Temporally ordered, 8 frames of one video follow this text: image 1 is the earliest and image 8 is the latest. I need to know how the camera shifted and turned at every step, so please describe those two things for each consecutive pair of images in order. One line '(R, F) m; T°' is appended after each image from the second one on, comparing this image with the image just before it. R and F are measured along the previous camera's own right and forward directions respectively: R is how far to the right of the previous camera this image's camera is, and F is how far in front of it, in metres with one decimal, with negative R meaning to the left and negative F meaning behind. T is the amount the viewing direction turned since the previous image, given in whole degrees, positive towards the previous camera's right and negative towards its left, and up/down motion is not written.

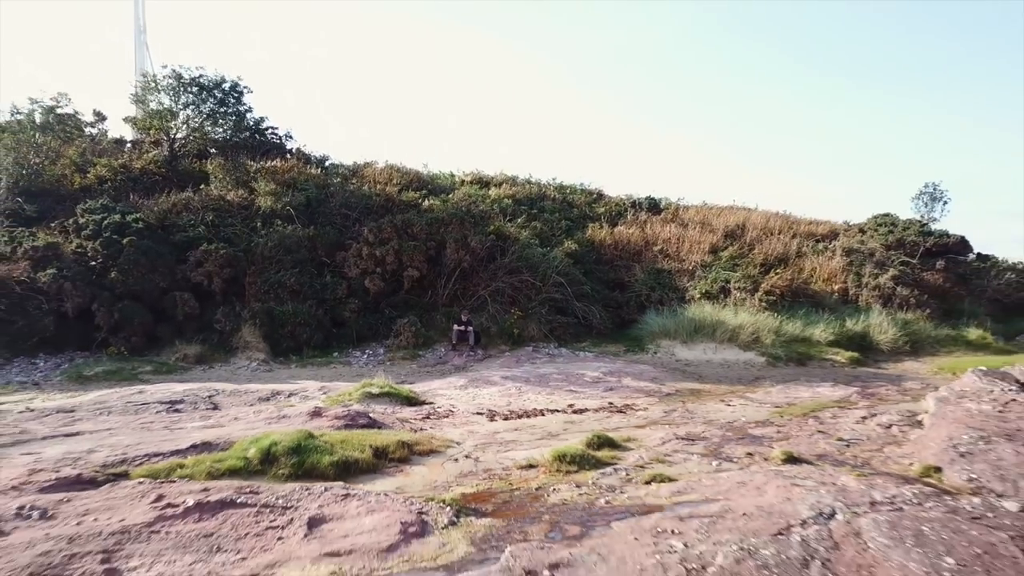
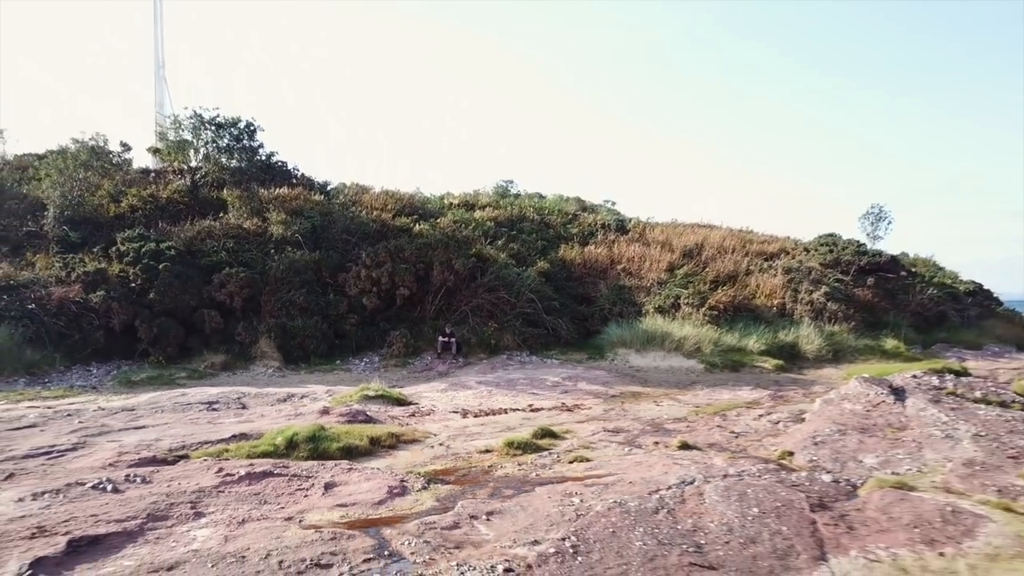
(+0.2, -1.4) m; 0°
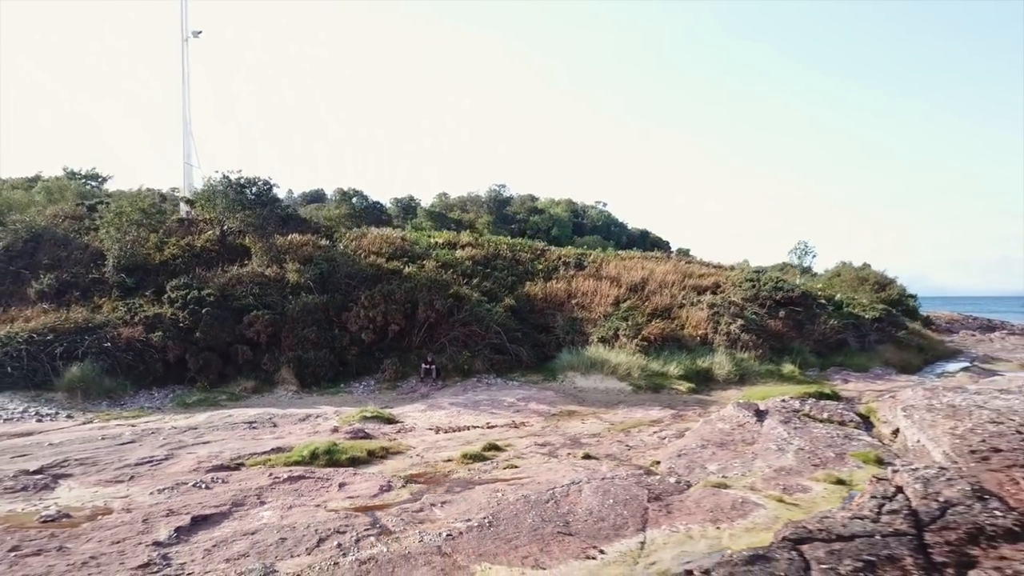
(+0.4, -2.4) m; 0°
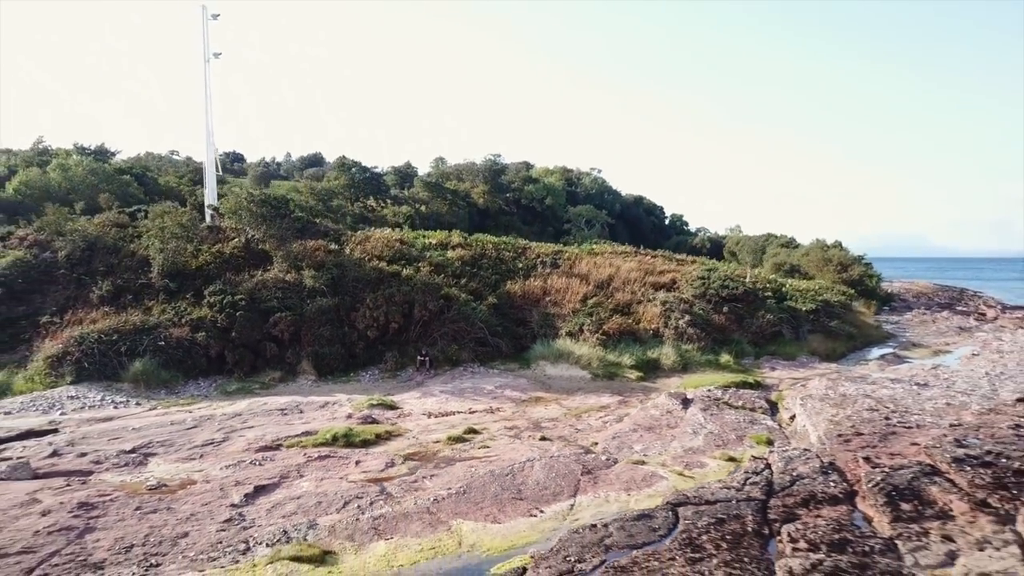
(+0.3, -2.3) m; 0°
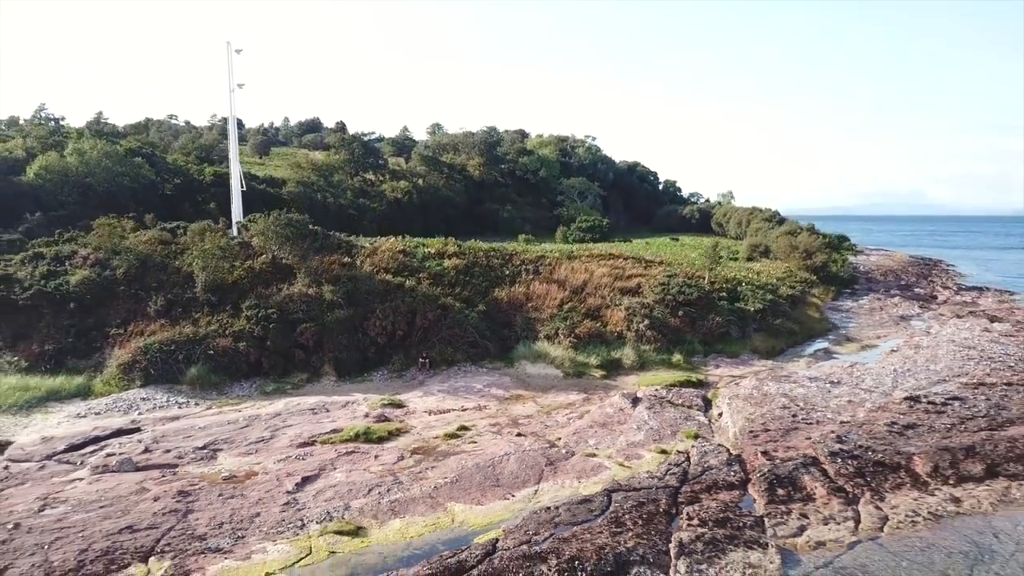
(+0.2, -2.8) m; 0°
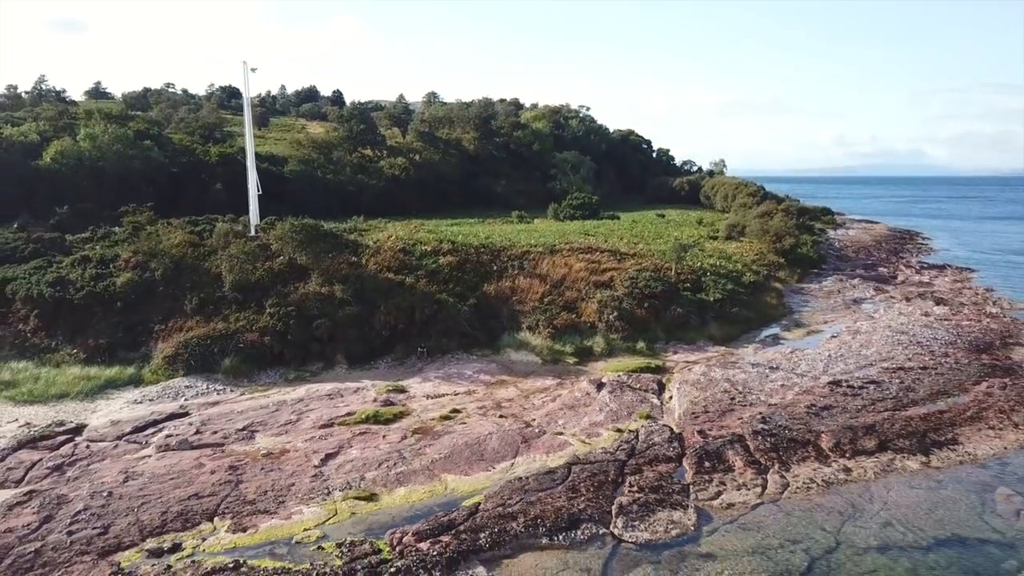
(+0.3, -2.7) m; 0°
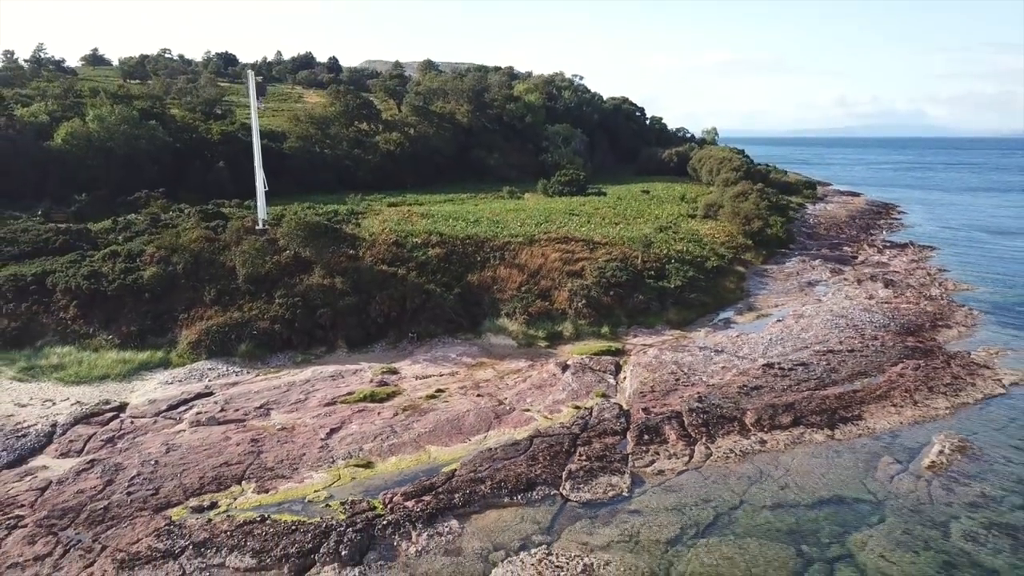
(+0.5, -2.8) m; 0°
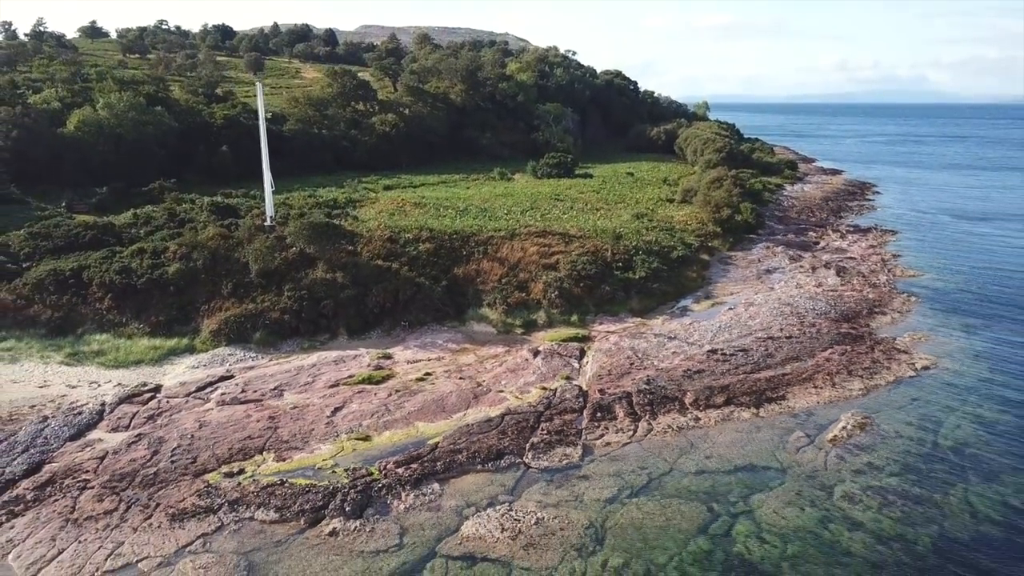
(+0.6, -3.2) m; 0°
